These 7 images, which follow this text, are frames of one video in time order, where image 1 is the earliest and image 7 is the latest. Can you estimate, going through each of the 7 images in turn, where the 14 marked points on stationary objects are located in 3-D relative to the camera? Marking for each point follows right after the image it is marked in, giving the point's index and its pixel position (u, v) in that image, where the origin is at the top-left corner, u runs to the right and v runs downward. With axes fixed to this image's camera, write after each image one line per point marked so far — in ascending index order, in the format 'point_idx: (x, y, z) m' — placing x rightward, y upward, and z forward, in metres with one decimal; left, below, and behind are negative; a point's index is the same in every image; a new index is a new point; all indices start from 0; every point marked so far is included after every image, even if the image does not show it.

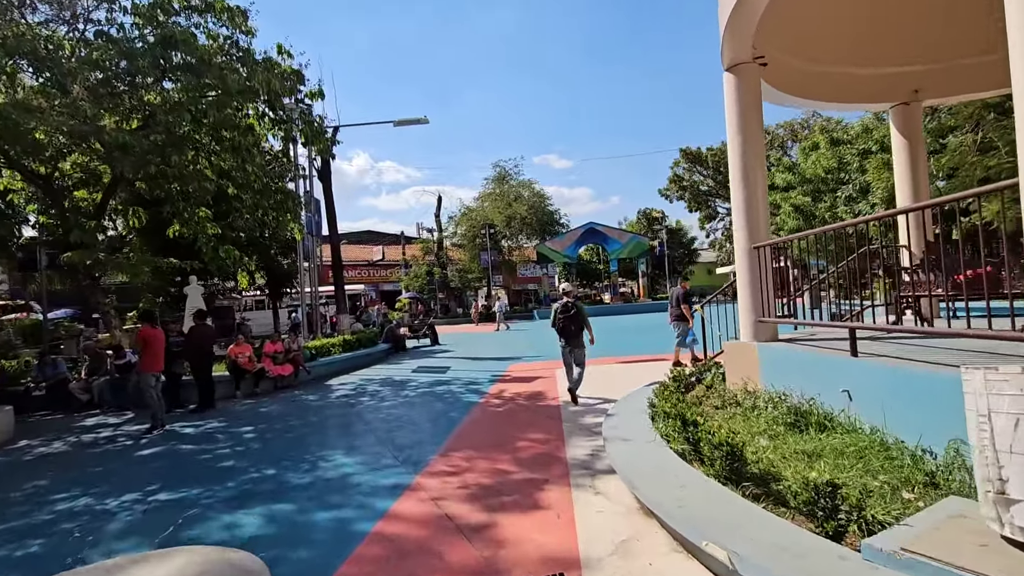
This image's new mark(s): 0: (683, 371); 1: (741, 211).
0: (+2.1, -1.0, +6.4) m
1: (+2.5, +0.8, +5.6) m
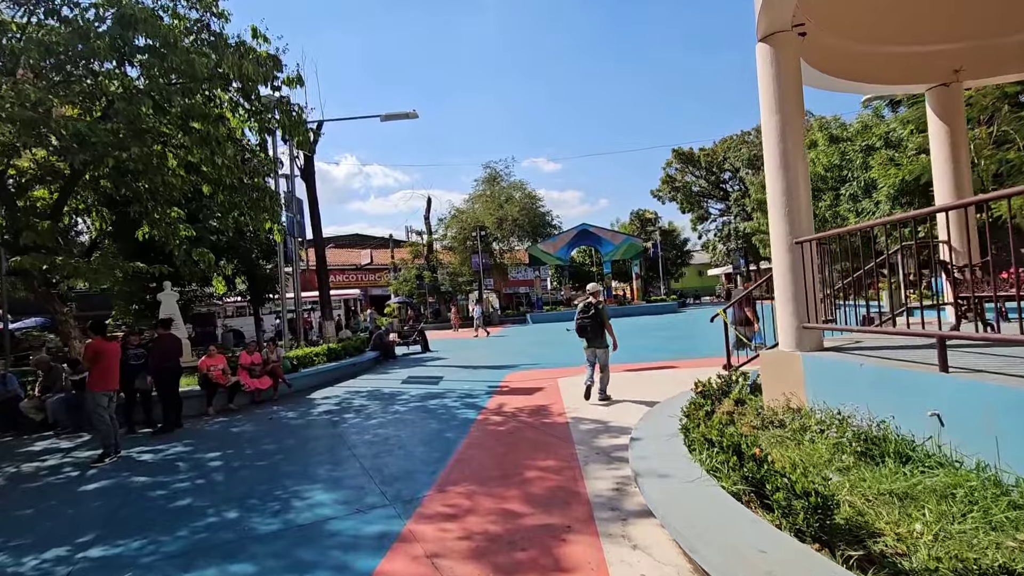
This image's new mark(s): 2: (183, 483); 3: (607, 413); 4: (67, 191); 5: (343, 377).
0: (+2.2, -1.1, +5.7) m
1: (+2.5, +0.8, +4.9) m
2: (-3.3, -2.0, +5.2) m
3: (+1.2, -1.6, +6.7) m
4: (-7.9, +1.7, +9.1) m
5: (-4.0, -2.1, +12.3) m
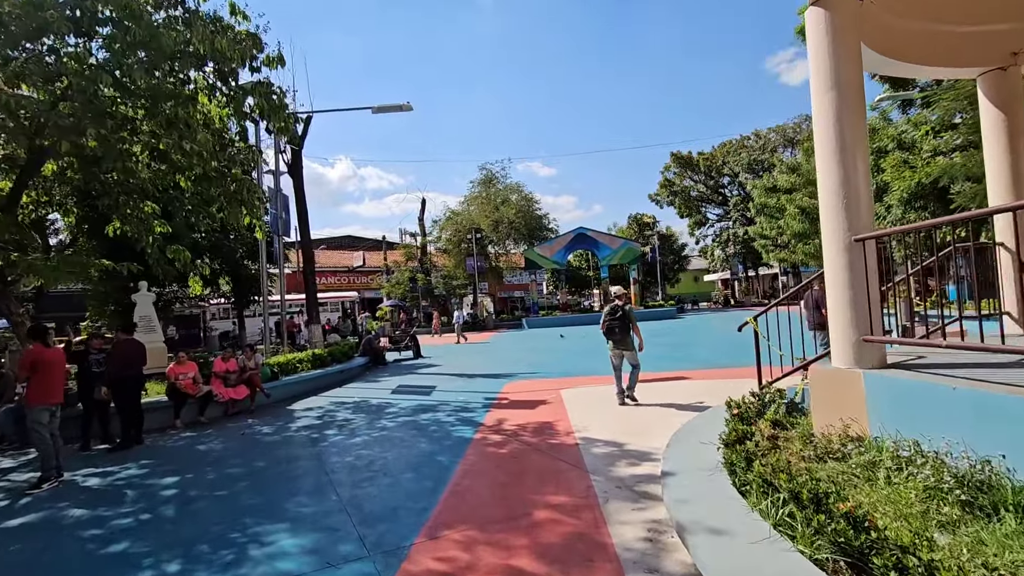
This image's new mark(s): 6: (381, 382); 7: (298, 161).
0: (+2.2, -1.1, +4.9) m
1: (+2.6, +0.7, +4.2) m
2: (-3.3, -1.9, +4.4) m
3: (+1.3, -1.7, +6.0) m
4: (-7.8, +1.7, +8.3) m
5: (-4.1, -2.2, +11.5) m
6: (-3.0, -2.1, +11.7) m
7: (-6.3, +3.6, +15.0) m
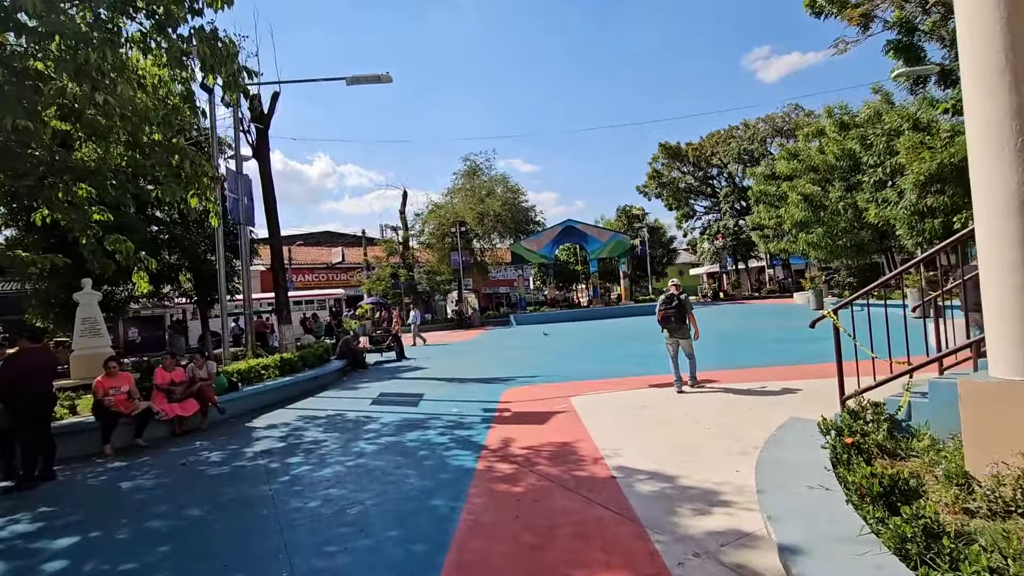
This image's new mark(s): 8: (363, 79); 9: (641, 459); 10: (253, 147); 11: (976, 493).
0: (+2.4, -1.0, +3.7) m
1: (+2.7, +0.9, +2.9) m
2: (-3.1, -1.9, +2.9) m
3: (+1.4, -1.6, +4.7) m
4: (-7.8, +1.8, +6.7) m
5: (-4.1, -2.1, +10.1) m
6: (-3.0, -2.0, +10.3) m
7: (-6.5, +3.7, +13.4) m
8: (-3.2, +4.5, +11.0) m
9: (+1.2, -1.6, +4.7) m
10: (-6.8, +3.7, +13.5) m
11: (+2.5, -1.1, +2.8) m
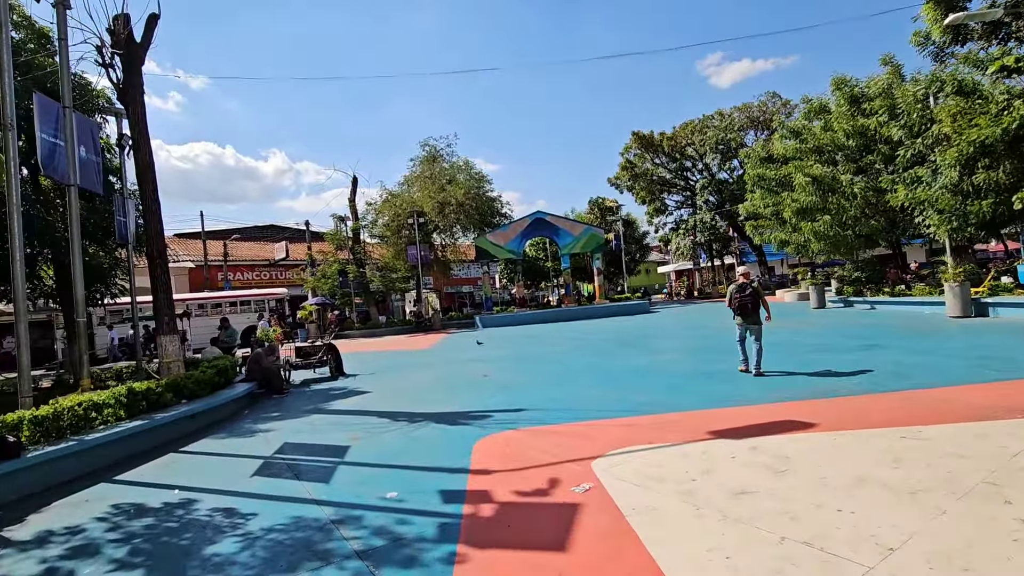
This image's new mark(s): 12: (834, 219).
0: (+2.5, -0.9, +0.6) m
1: (+2.9, +1.0, -0.1) m
2: (-2.9, -1.8, -0.5) m
3: (+1.4, -1.5, +1.5) m
4: (-7.9, +1.8, +2.9) m
5: (-4.5, -2.0, +6.5) m
6: (-3.4, -2.0, +6.8) m
7: (-7.1, +3.8, +9.6) m
8: (-3.6, +4.5, +7.5) m
9: (+1.2, -1.5, +1.6) m
10: (-7.4, +3.7, +9.7) m
11: (+2.7, -1.0, -0.3) m
12: (+11.1, +2.4, +17.8) m
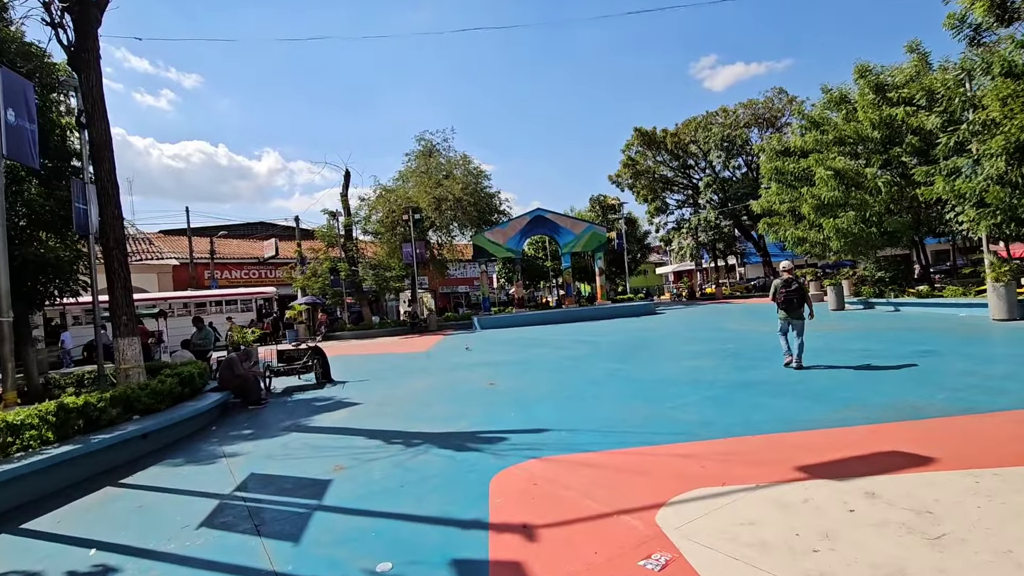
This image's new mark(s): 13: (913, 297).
0: (+2.8, -0.8, -0.6) m
1: (+3.2, +1.0, -1.3) m
2: (-2.6, -1.7, -1.8) m
3: (+1.7, -1.4, +0.3) m
4: (-7.6, +1.9, +1.6) m
5: (-4.2, -1.9, +5.2) m
6: (-3.2, -1.9, +5.6) m
7: (-6.9, +3.9, +8.4) m
8: (-3.4, +4.6, +6.2) m
9: (+1.5, -1.4, +0.3) m
10: (-7.2, +3.8, +8.4) m
11: (+3.0, -0.9, -1.5) m
12: (+11.2, +2.4, +16.8) m
13: (+13.1, -0.3, +16.9) m
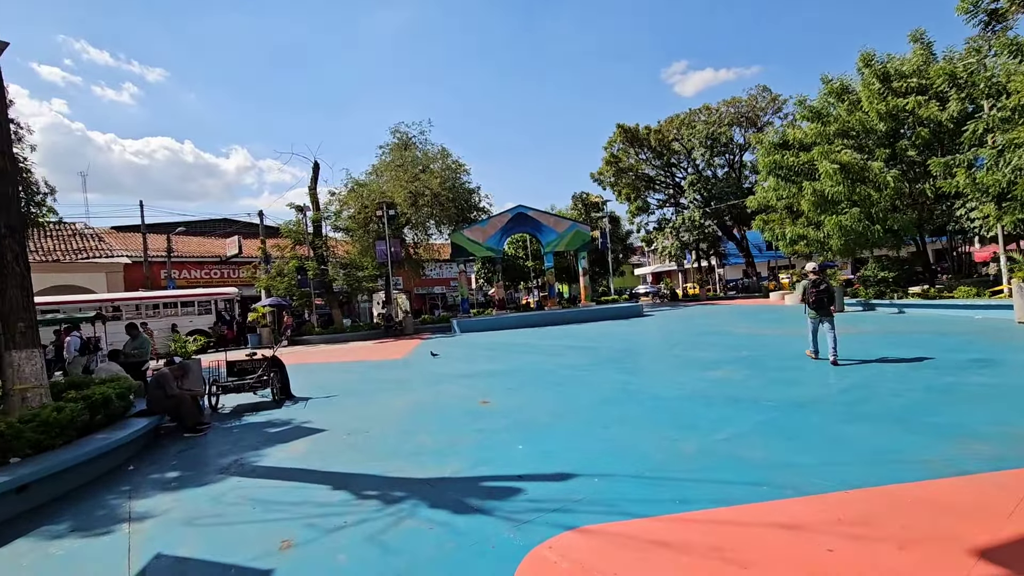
0: (+3.2, -0.8, -1.9) m
1: (+3.7, +1.0, -2.5) m
2: (-2.1, -1.7, -3.3) m
3: (+2.1, -1.4, -1.0) m
4: (-7.3, +1.9, -0.3) m
5: (-4.1, -1.9, +3.6) m
6: (-3.0, -1.9, +3.9) m
7: (-6.9, +3.9, +6.6) m
8: (-3.3, +4.6, +4.6) m
9: (+1.9, -1.4, -1.0) m
10: (-7.2, +3.8, +6.6) m
11: (+3.5, -0.9, -2.7) m
12: (+10.8, +2.3, +15.9) m
13: (+12.6, -0.3, +16.0) m
